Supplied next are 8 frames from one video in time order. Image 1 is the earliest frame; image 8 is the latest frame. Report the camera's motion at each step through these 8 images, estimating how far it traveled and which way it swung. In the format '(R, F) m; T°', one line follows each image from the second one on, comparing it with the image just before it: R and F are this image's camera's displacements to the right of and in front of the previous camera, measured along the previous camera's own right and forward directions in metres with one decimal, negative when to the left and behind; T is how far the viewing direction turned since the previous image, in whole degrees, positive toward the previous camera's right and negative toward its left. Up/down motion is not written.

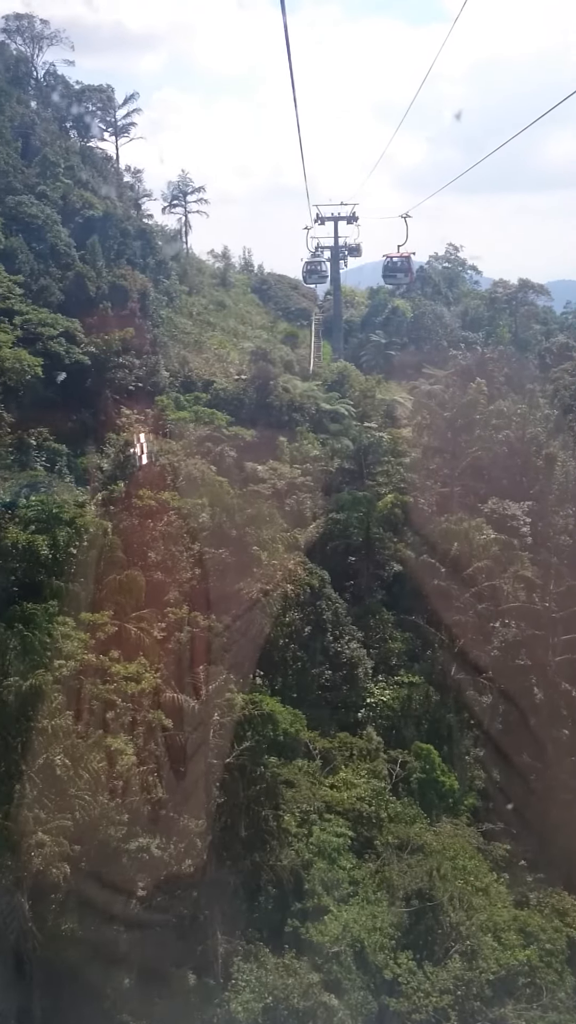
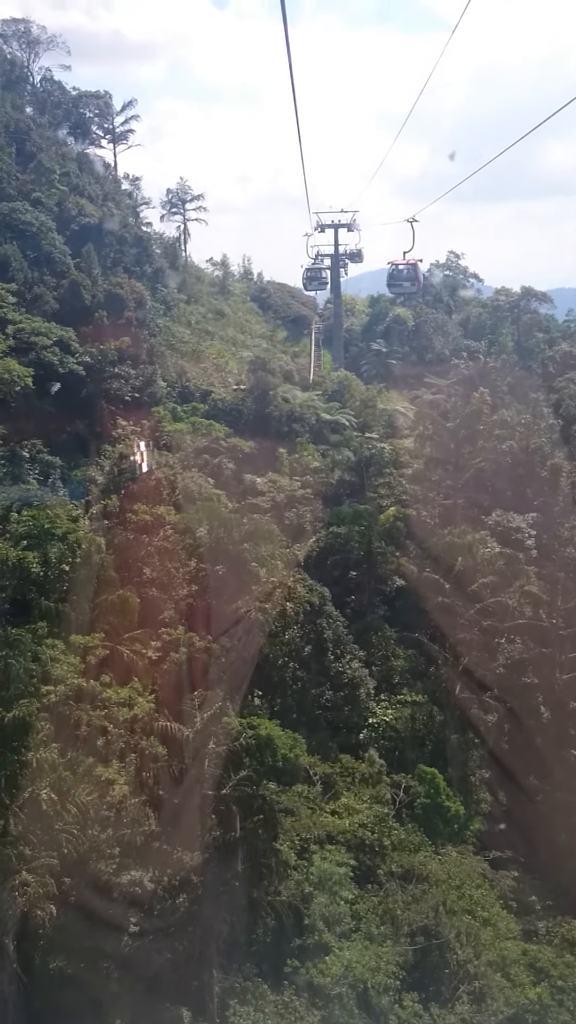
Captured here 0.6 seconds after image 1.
(0.0, +0.4) m; 0°
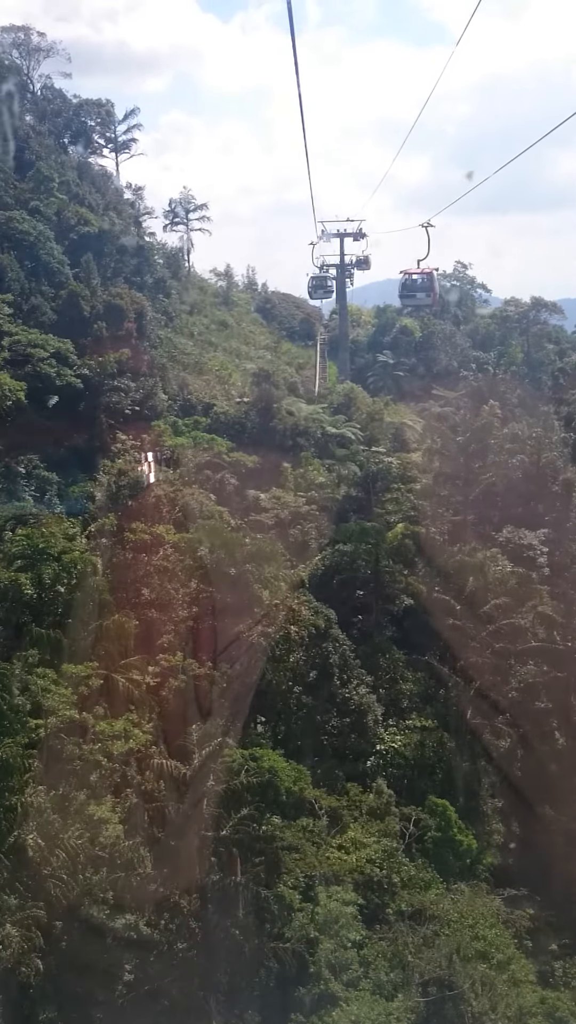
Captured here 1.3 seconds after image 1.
(0.0, +0.5) m; 0°
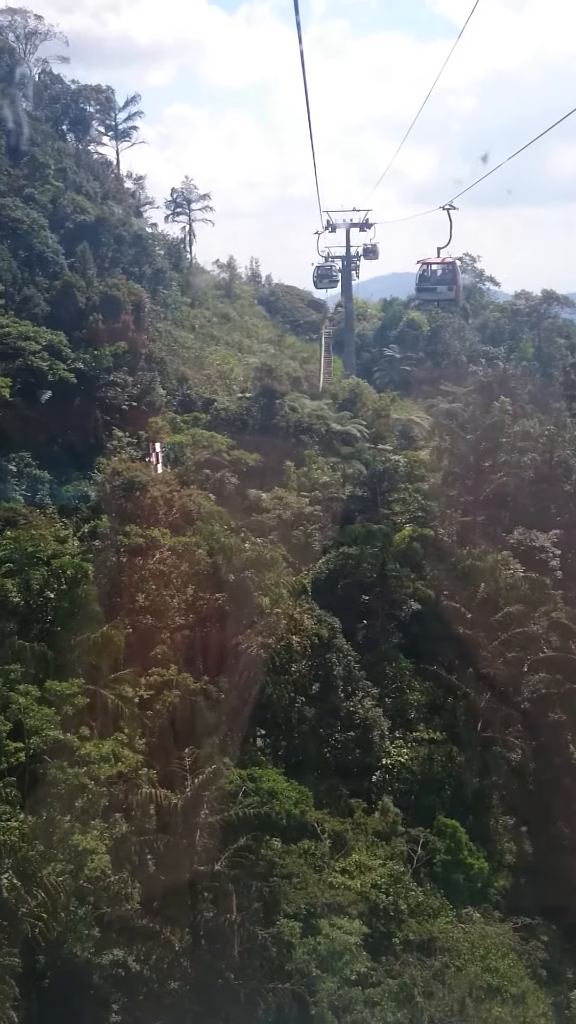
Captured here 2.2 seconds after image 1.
(0.0, +0.7) m; 0°
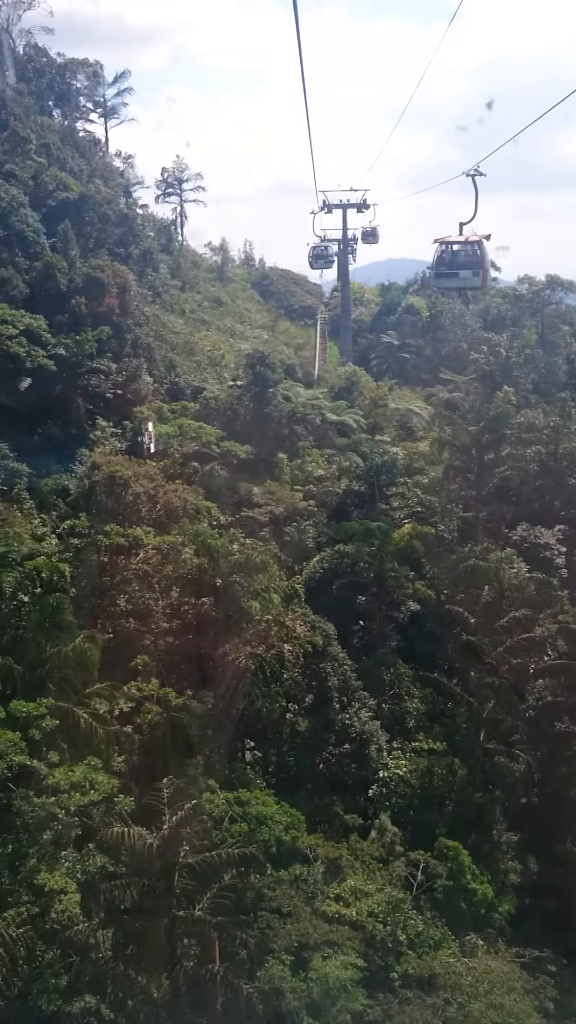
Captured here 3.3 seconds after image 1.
(0.0, +0.9) m; 0°
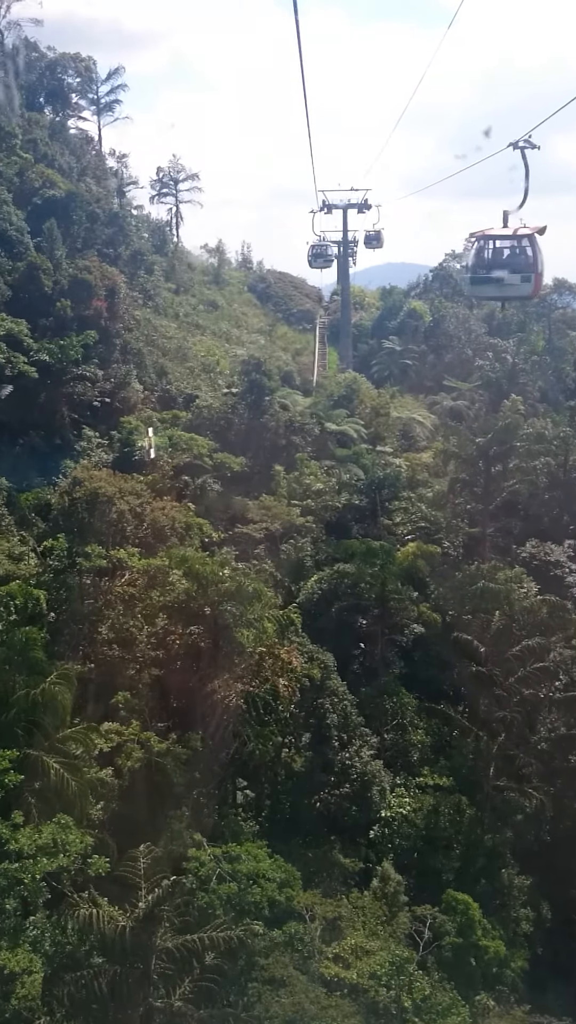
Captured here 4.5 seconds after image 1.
(0.0, +0.9) m; 0°
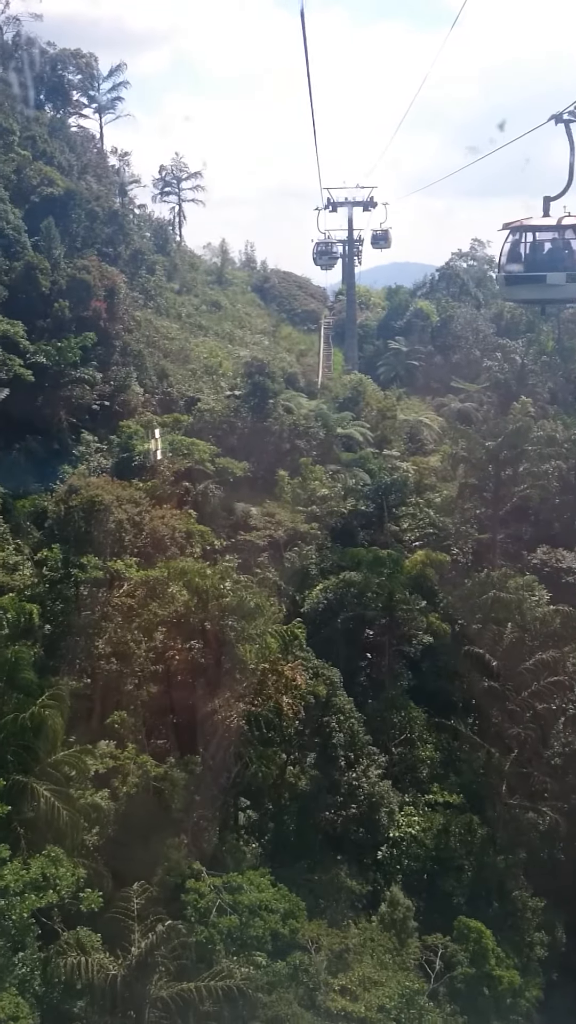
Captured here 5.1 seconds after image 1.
(0.0, +0.4) m; 0°
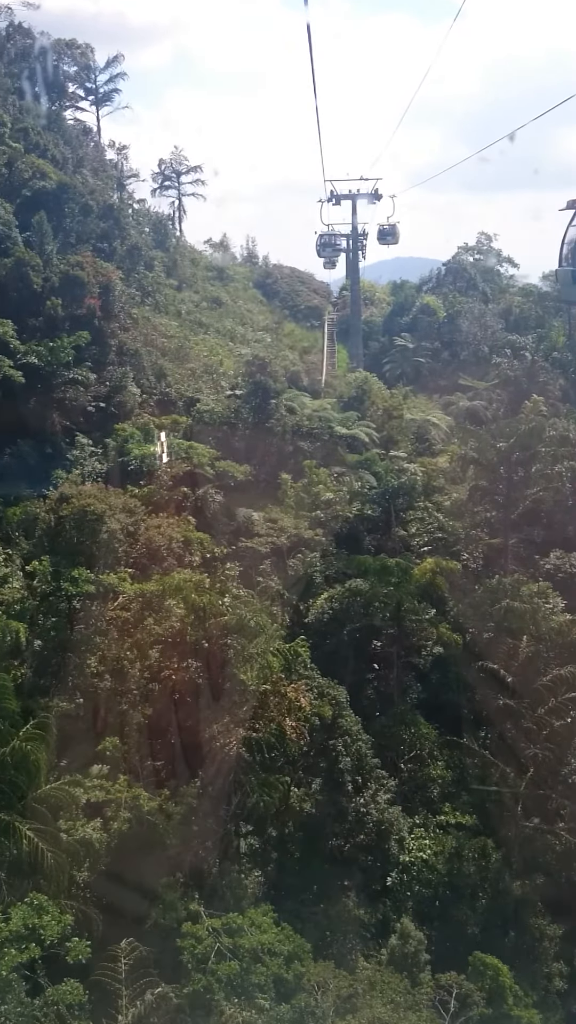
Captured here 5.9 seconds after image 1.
(0.0, +0.6) m; 0°
